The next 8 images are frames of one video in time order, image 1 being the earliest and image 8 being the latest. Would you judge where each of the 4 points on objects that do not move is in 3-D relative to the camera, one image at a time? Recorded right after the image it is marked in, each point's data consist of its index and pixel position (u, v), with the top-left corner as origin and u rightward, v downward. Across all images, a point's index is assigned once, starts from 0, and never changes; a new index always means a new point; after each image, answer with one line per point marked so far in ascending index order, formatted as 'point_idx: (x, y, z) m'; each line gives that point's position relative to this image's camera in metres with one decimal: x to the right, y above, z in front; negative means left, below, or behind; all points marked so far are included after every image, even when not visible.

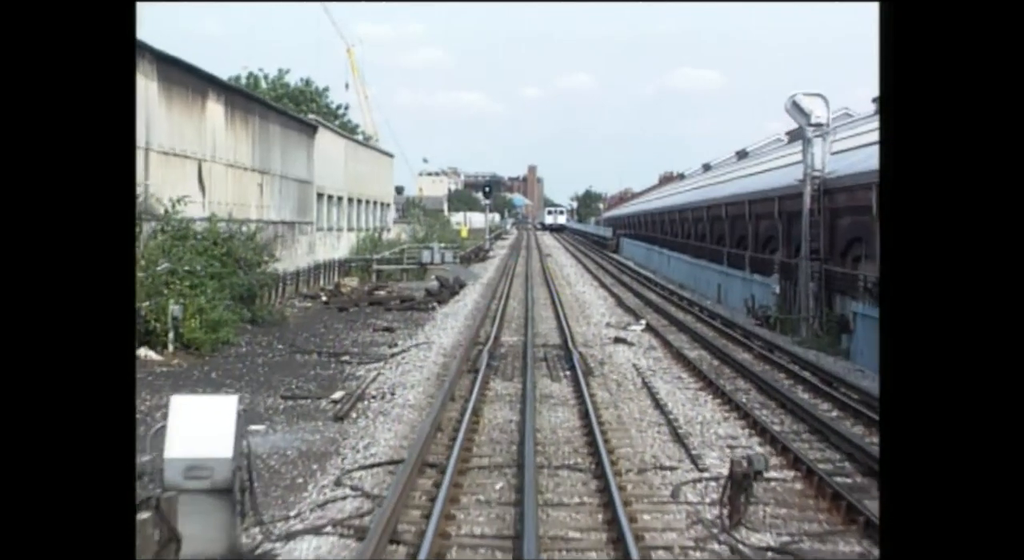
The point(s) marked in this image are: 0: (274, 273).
0: (-4.4, +0.1, +18.9) m
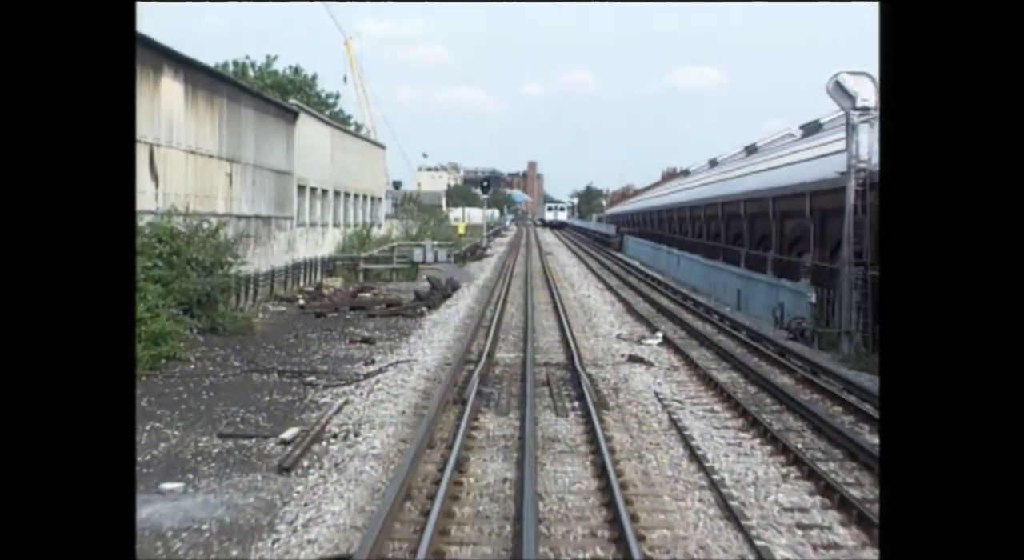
0: (-4.4, +0.1, +16.7) m
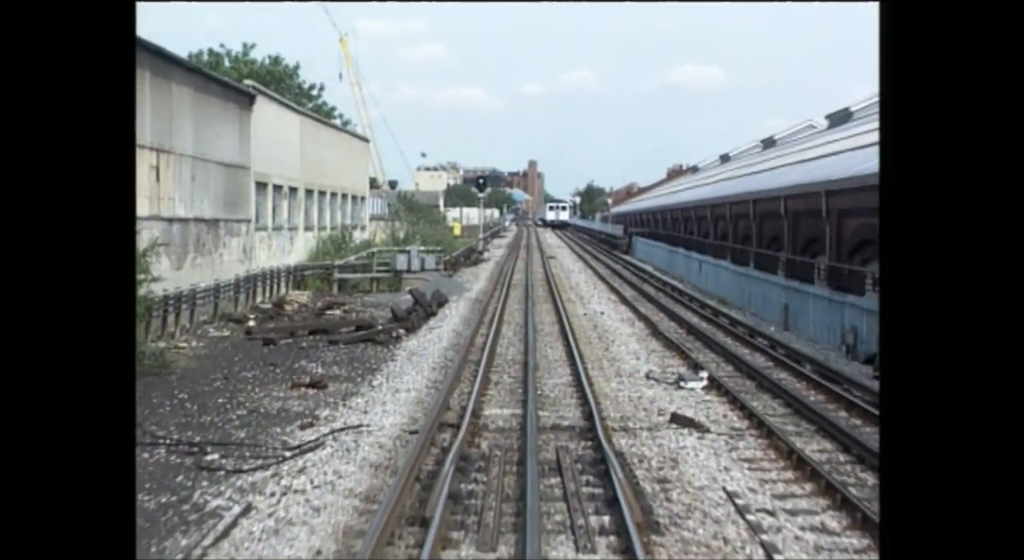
0: (-4.5, -0.2, +13.0) m
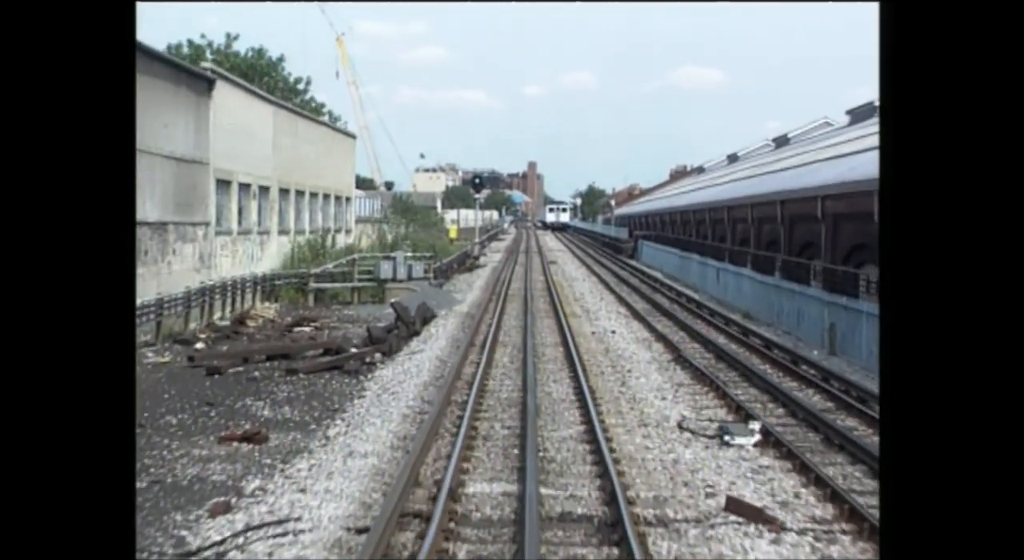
0: (-4.5, -0.4, +10.3) m
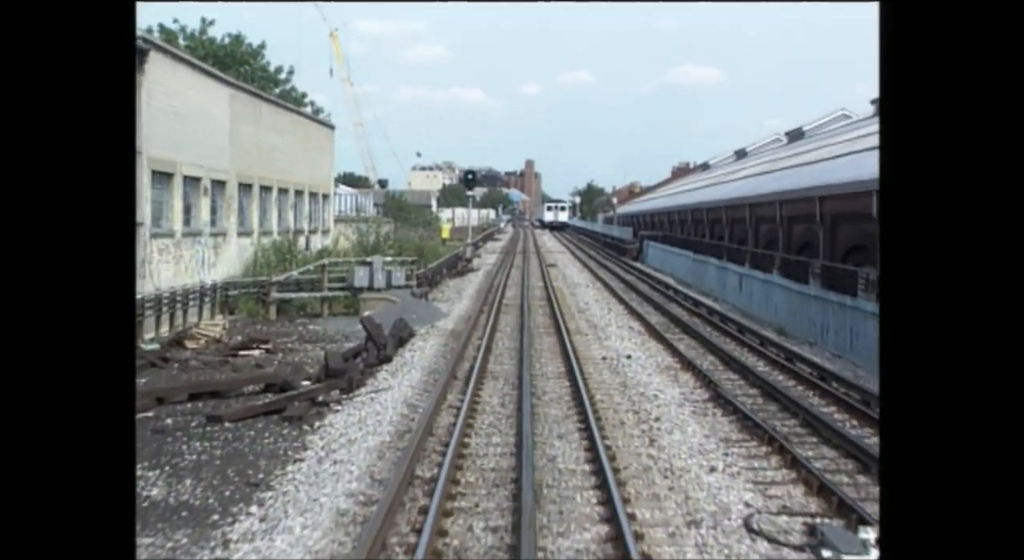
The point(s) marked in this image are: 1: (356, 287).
0: (-4.6, -0.6, +7.4) m
1: (-2.9, -0.1, +19.5) m
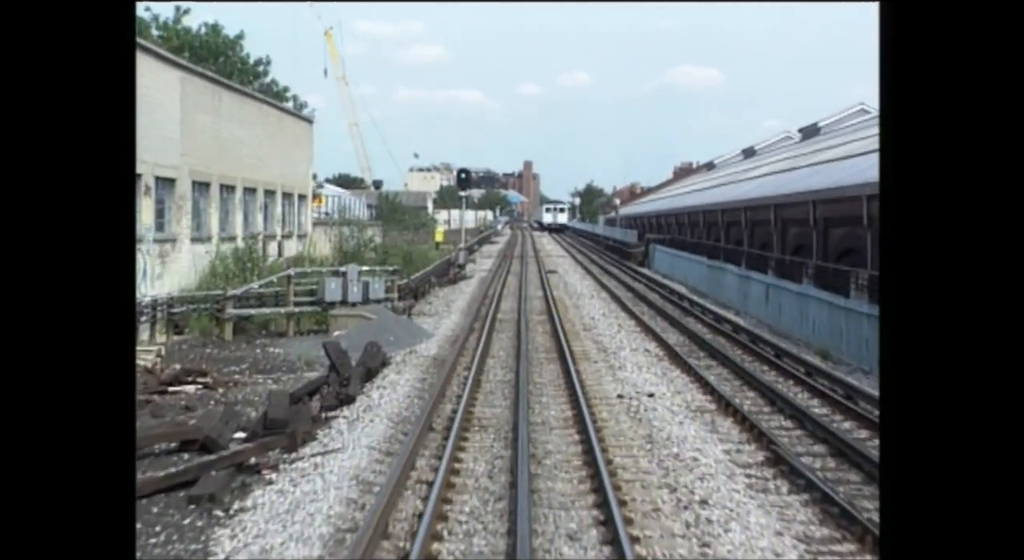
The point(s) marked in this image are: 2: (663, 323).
0: (-4.7, -0.8, +4.7) m
1: (-3.0, -0.3, +16.8) m
2: (+2.7, -0.8, +19.0) m
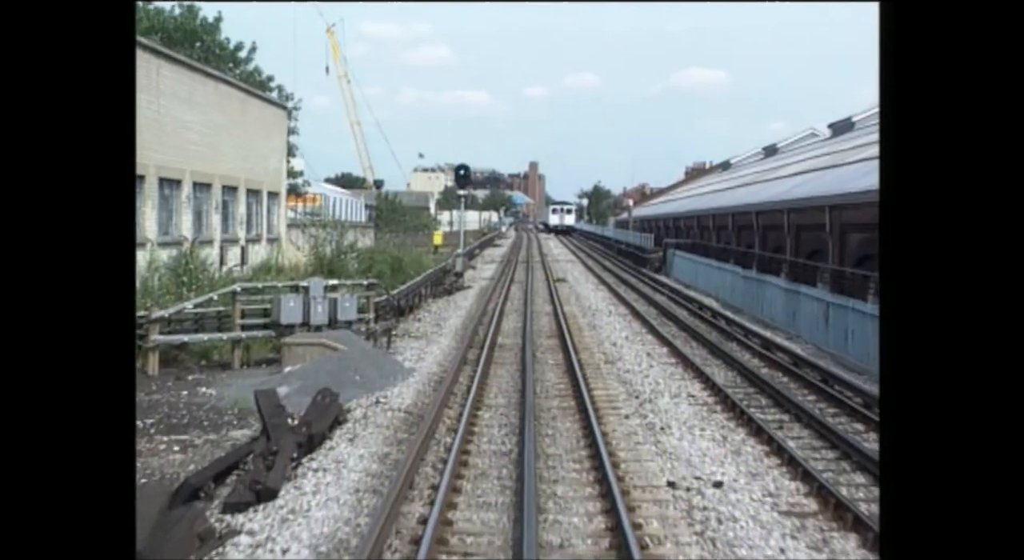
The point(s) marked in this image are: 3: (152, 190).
0: (-4.7, -1.0, +1.3) m
1: (-3.0, -0.6, +13.4) m
2: (+2.8, -1.0, +15.5) m
3: (-5.4, +1.4, +15.5) m
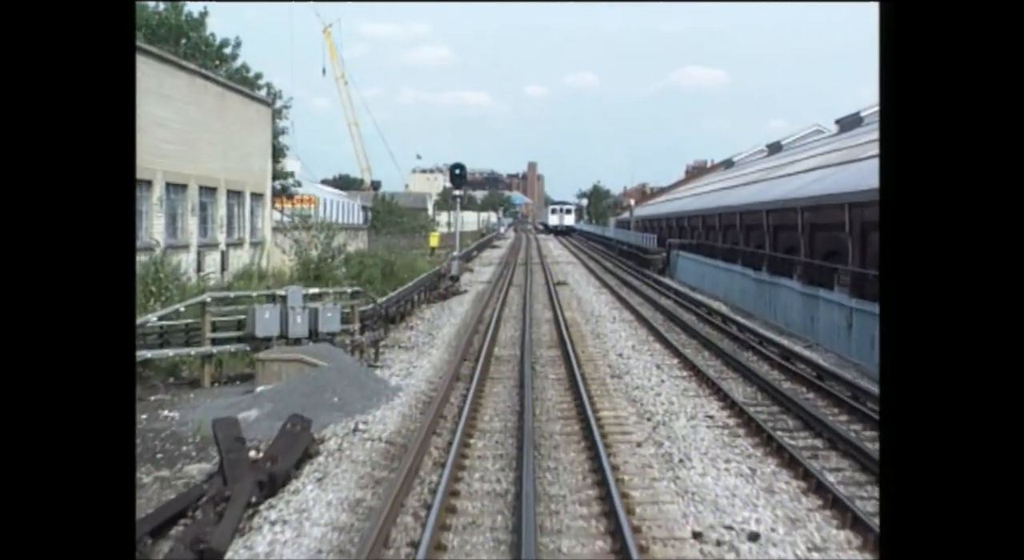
0: (-4.7, -1.1, +0.1) m
1: (-3.0, -0.7, +12.2) m
2: (+2.8, -1.1, +14.3) m
3: (-5.5, +1.2, +14.3) m
